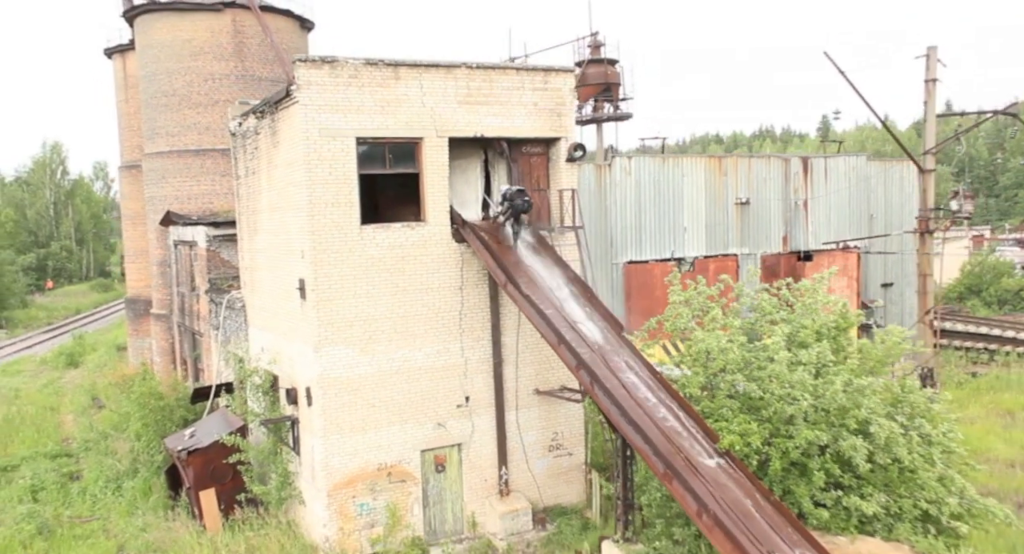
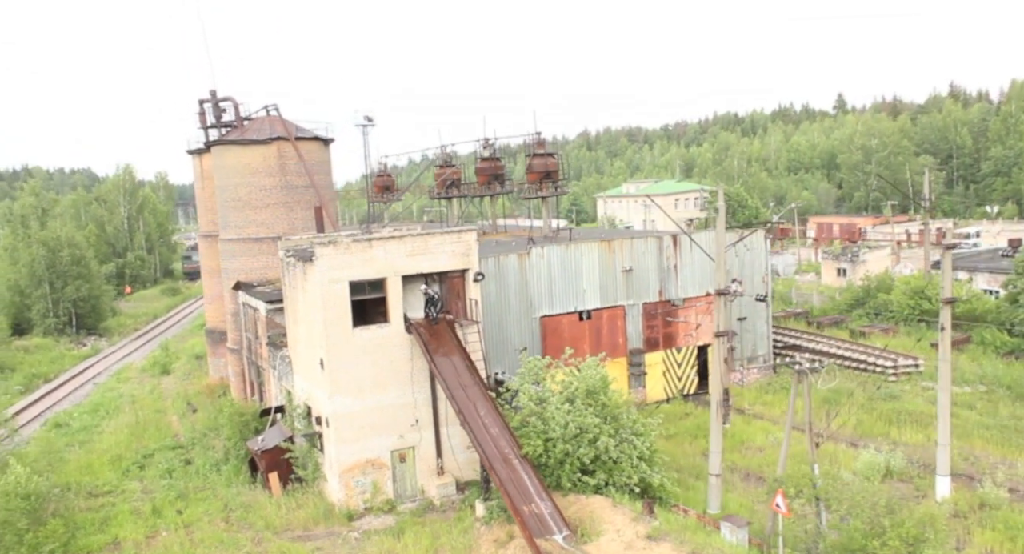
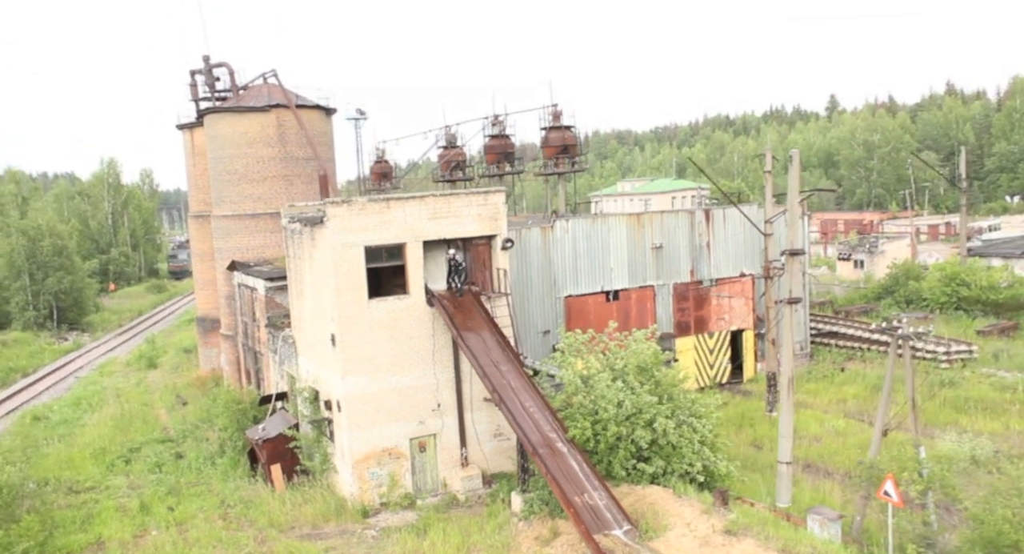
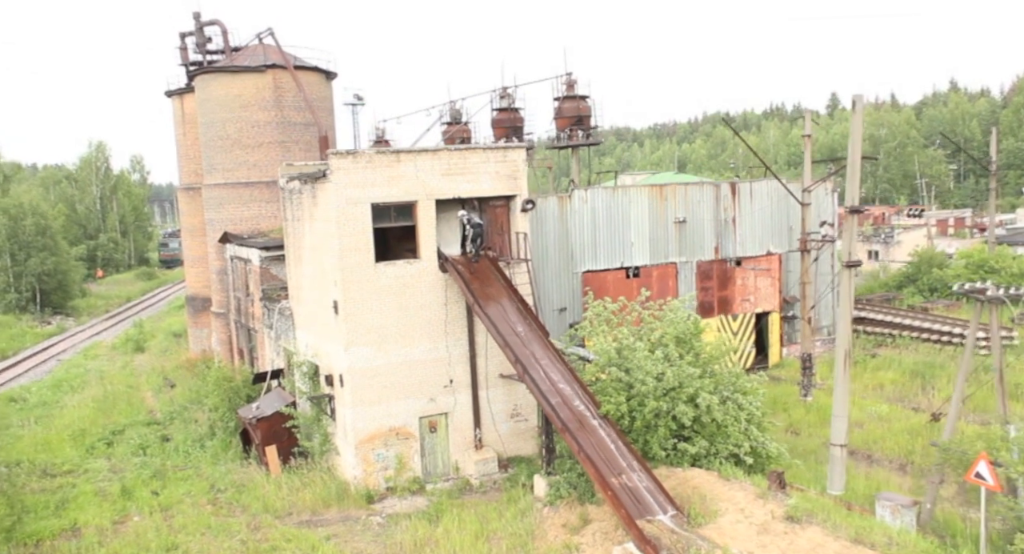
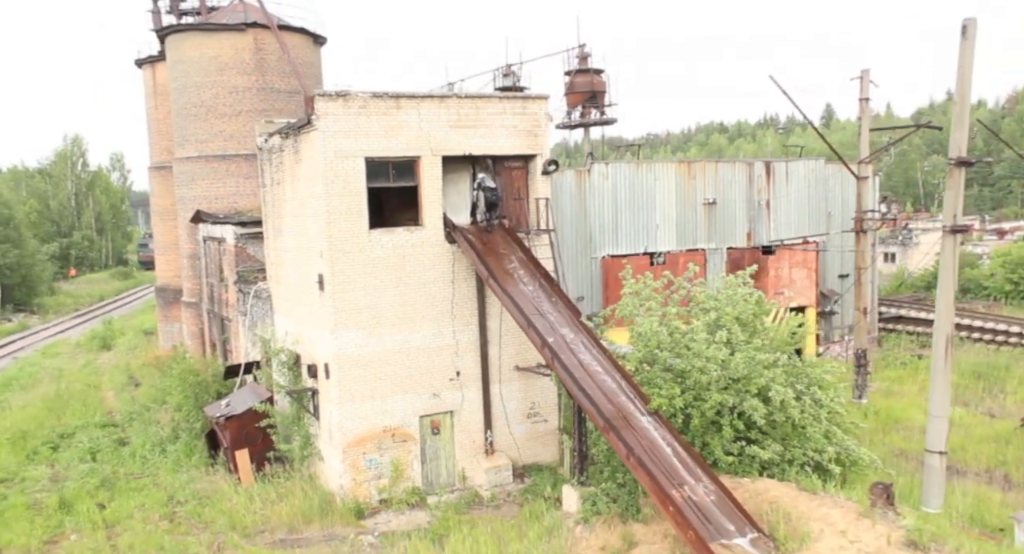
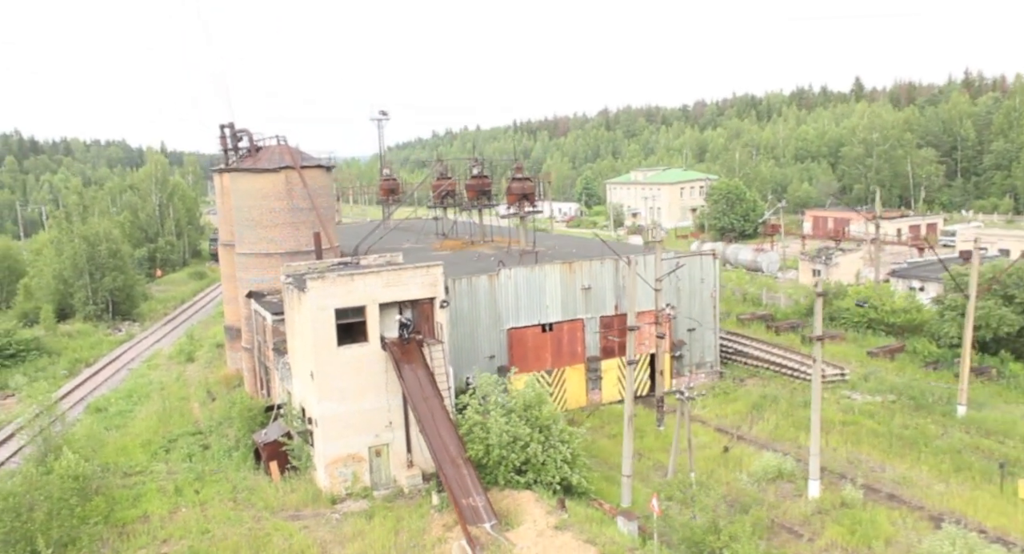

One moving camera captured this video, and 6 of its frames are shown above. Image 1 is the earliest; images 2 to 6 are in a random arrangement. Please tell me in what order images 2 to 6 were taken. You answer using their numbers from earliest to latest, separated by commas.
5, 4, 3, 2, 6
